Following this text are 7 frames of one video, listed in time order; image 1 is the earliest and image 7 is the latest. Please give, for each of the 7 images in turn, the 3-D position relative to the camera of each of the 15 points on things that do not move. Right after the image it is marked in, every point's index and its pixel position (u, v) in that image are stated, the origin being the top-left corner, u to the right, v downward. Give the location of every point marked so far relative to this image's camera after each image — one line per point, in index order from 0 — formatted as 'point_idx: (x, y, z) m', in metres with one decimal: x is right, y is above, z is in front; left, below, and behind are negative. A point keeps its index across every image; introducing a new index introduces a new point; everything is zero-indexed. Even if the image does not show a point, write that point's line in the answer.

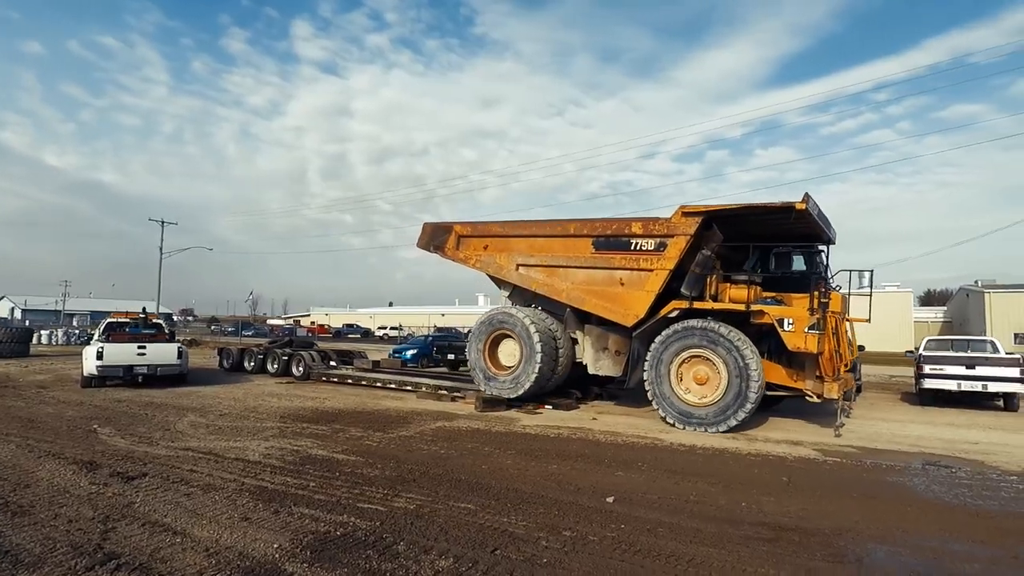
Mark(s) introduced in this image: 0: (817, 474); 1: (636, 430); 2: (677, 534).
0: (+3.9, -2.3, +7.3) m
1: (+2.2, -2.5, +9.9) m
2: (+1.5, -2.2, +5.1) m
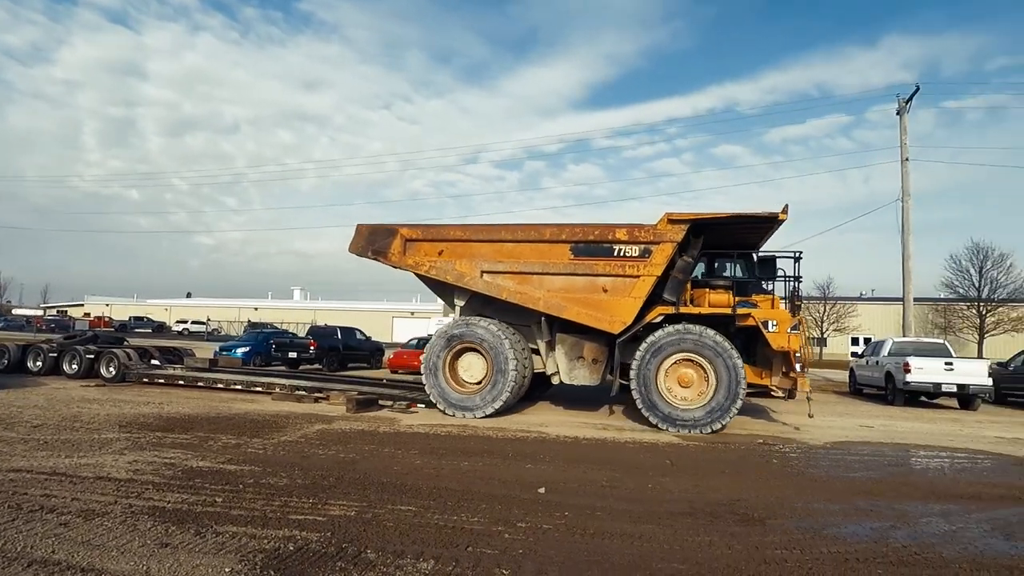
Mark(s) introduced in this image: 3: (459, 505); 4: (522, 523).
0: (+2.6, -2.5, +8.4) m
1: (+0.1, -2.5, +10.3) m
2: (+1.0, -2.2, +5.6) m
3: (-0.5, -2.2, +5.7) m
4: (+0.1, -2.2, +5.2) m
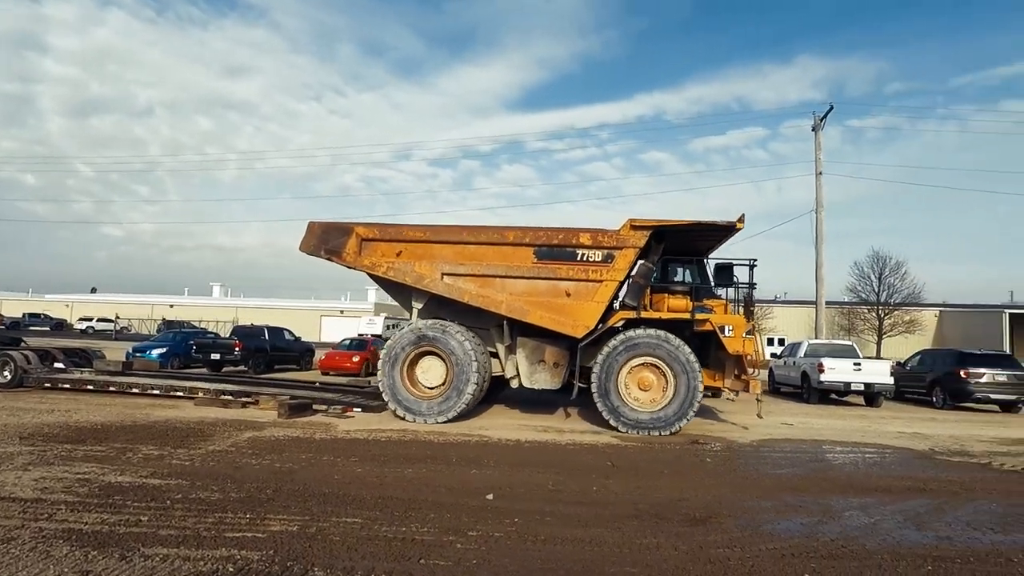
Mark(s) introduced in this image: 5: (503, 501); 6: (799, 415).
0: (+1.7, -2.5, +8.6) m
1: (-0.9, -2.5, +10.2) m
2: (+0.5, -2.3, +5.6) m
3: (-1.0, -2.2, +5.5) m
4: (-0.4, -2.2, +5.2) m
5: (-0.1, -2.3, +6.1) m
6: (+6.8, -3.0, +13.5) m
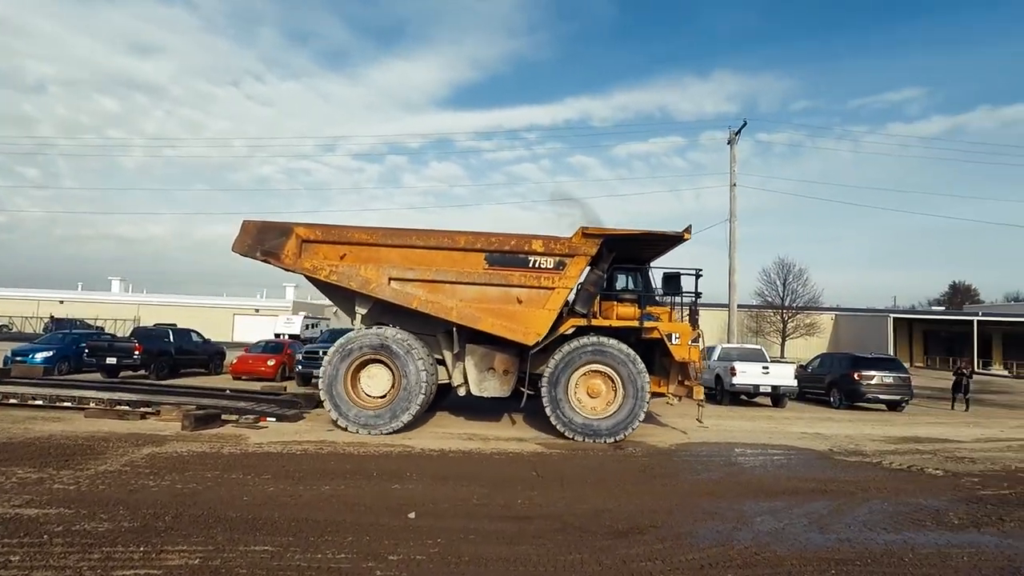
0: (+0.6, -2.7, +8.6) m
1: (-2.2, -2.6, +9.9) m
2: (-0.2, -2.4, +5.5) m
3: (-1.7, -2.3, +5.2) m
4: (-1.0, -2.3, +5.0) m
5: (-0.9, -2.4, +5.9) m
6: (+5.0, -3.2, +14.1) m
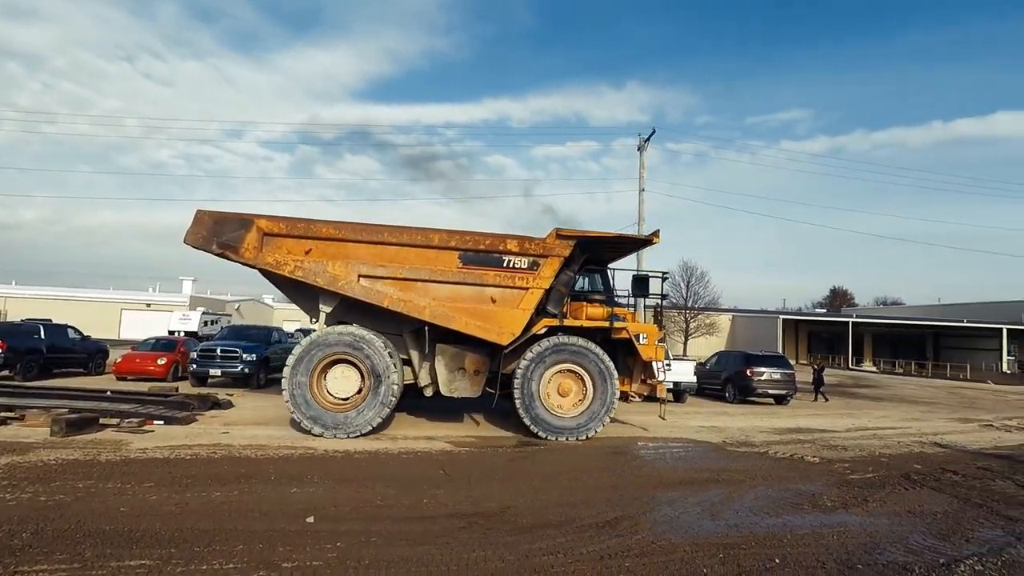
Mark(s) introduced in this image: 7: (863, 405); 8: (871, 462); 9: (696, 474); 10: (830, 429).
0: (-0.8, -2.6, +8.6) m
1: (-3.8, -2.5, +9.4) m
2: (-1.1, -2.4, +5.4) m
3: (-2.6, -2.2, +4.9) m
4: (-1.8, -2.3, +4.7) m
5: (-1.9, -2.3, +5.7) m
6: (+2.7, -3.2, +14.6) m
7: (+11.7, -3.9, +19.2) m
8: (+6.0, -2.9, +9.7) m
9: (+2.7, -2.8, +8.5) m
10: (+7.3, -3.2, +13.1) m
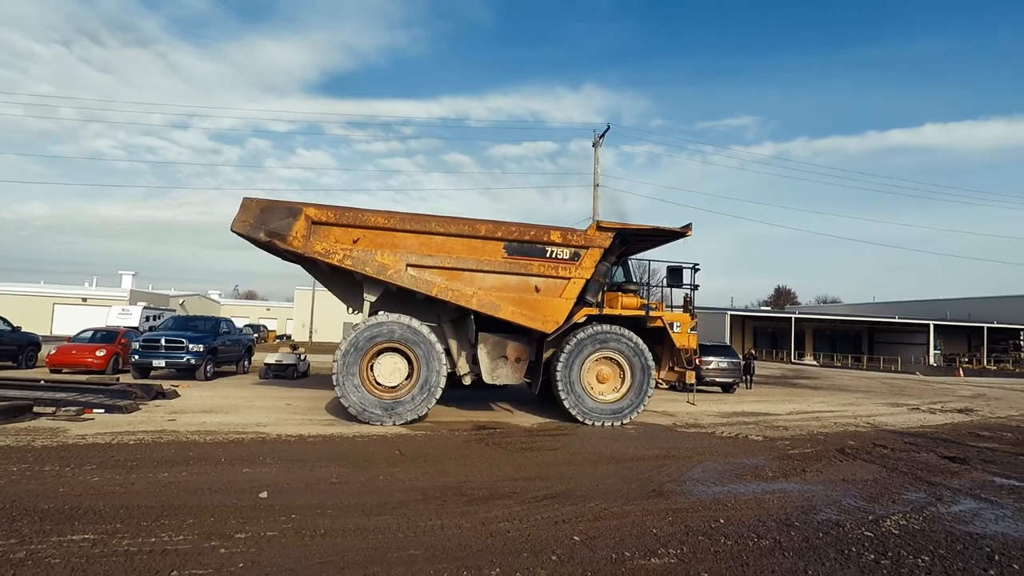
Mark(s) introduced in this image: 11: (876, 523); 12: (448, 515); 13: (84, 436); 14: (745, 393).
0: (-1.4, -2.3, +8.6) m
1: (-4.5, -2.2, +9.2) m
2: (-1.5, -2.1, +5.4) m
3: (-2.9, -2.0, +4.8) m
4: (-2.2, -2.0, +4.6) m
5: (-2.3, -2.1, +5.6) m
6: (+1.6, -2.9, +14.9) m
7: (+10.2, -3.7, +20.2) m
8: (+5.3, -2.7, +10.2) m
9: (+2.1, -2.5, +8.8) m
10: (+6.2, -3.0, +13.7) m
11: (+3.6, -2.3, +5.6) m
12: (-0.6, -2.1, +5.4) m
13: (-6.0, -2.1, +8.1) m
14: (+7.6, -3.4, +18.6) m
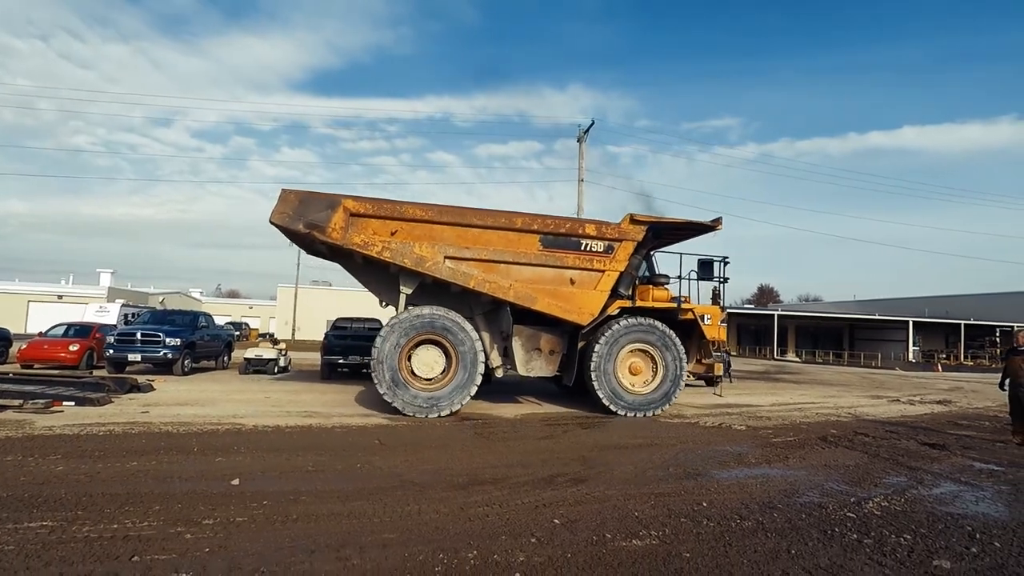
0: (-1.7, -2.2, +8.4) m
1: (-4.7, -2.0, +9.0) m
2: (-1.7, -1.9, +5.2) m
3: (-3.1, -1.8, +4.6) m
4: (-2.4, -1.8, +4.5) m
5: (-2.5, -1.9, +5.5) m
6: (+1.2, -2.7, +14.8) m
7: (+9.7, -3.5, +20.3) m
8: (+5.0, -2.5, +10.2) m
9: (+1.8, -2.3, +8.7) m
10: (+5.8, -2.8, +13.7) m
11: (+3.4, -2.1, +5.6) m
12: (-0.8, -2.0, +5.3) m
13: (-6.3, -1.9, +7.8) m
14: (+7.1, -3.2, +18.7) m
